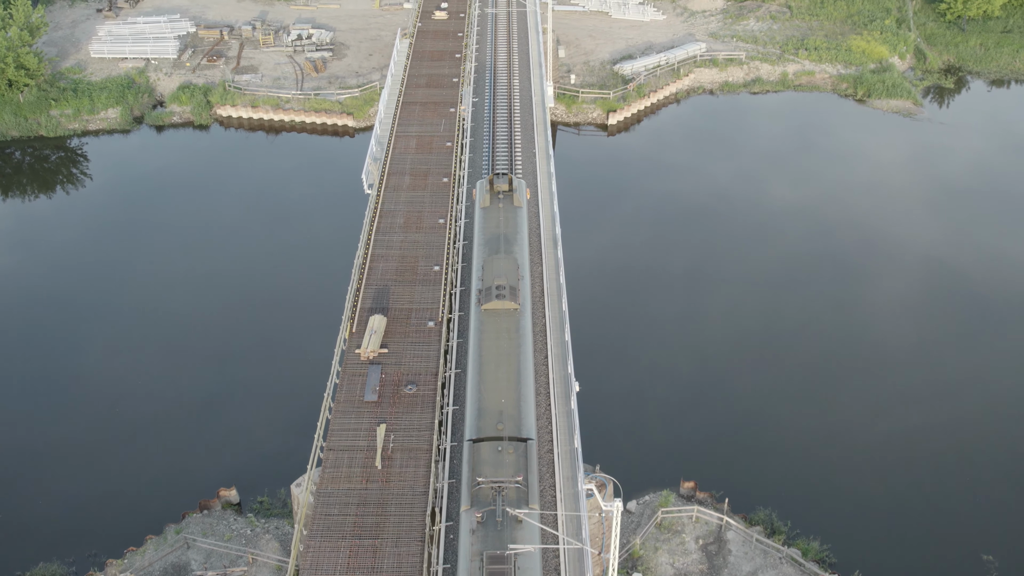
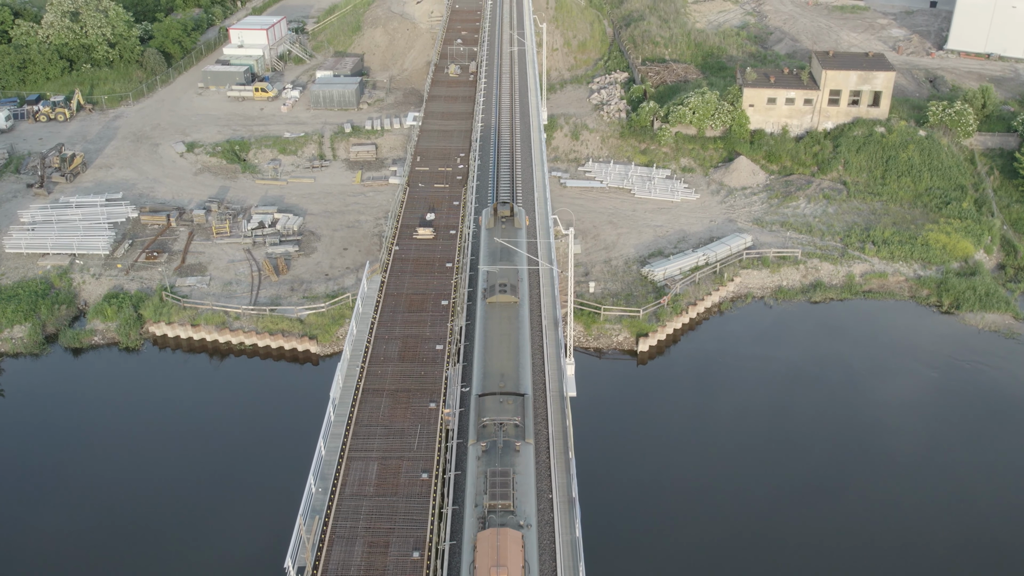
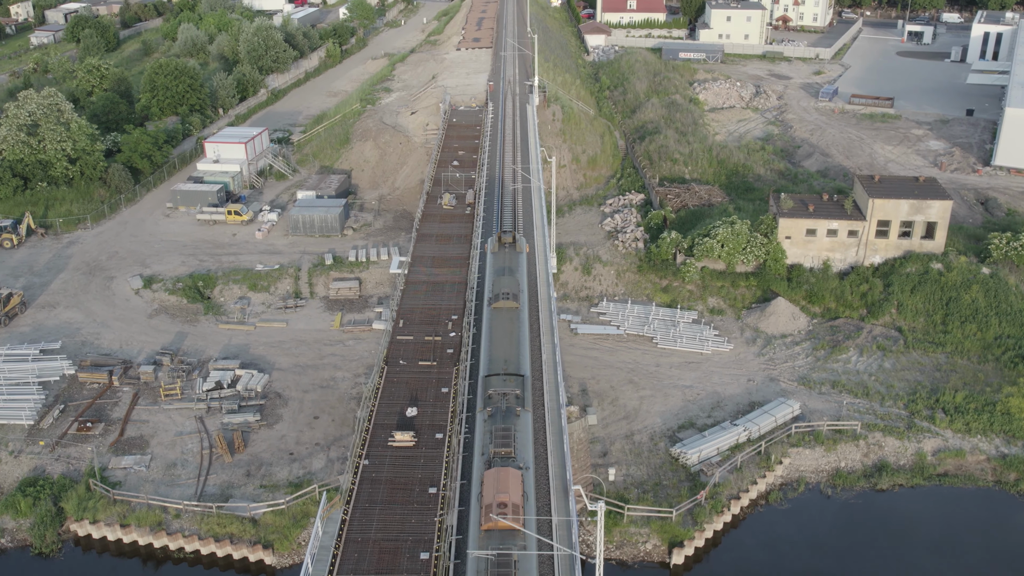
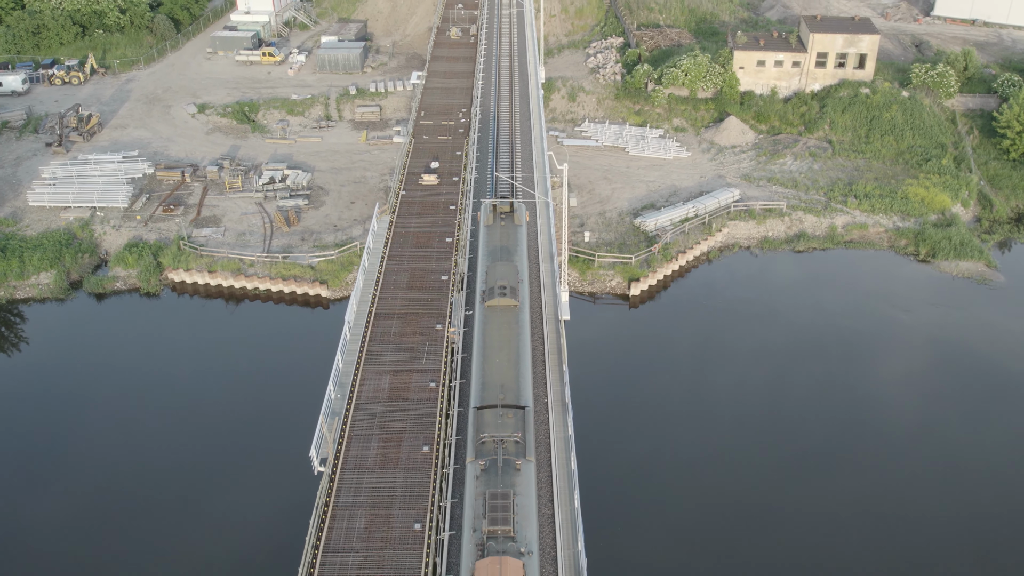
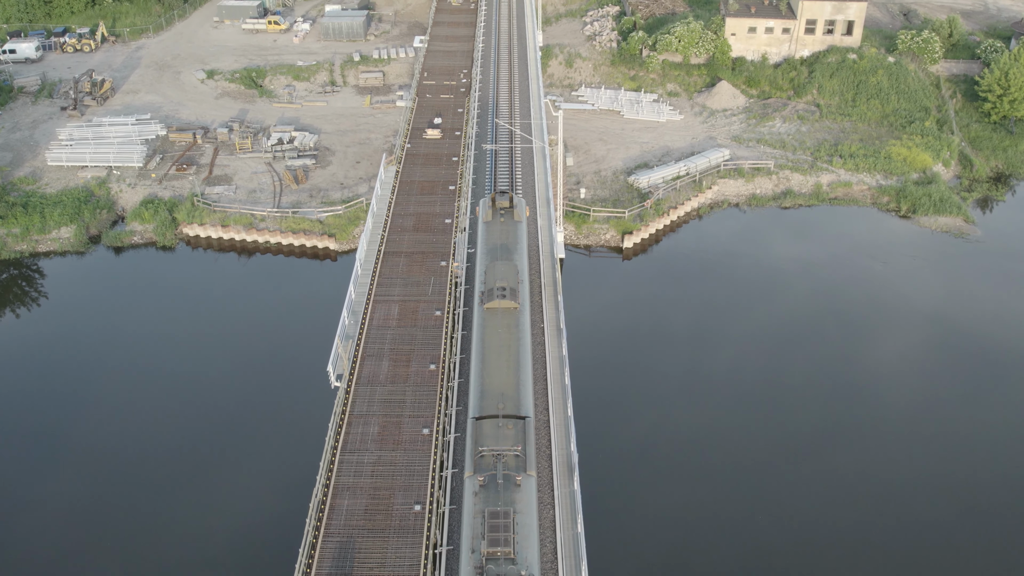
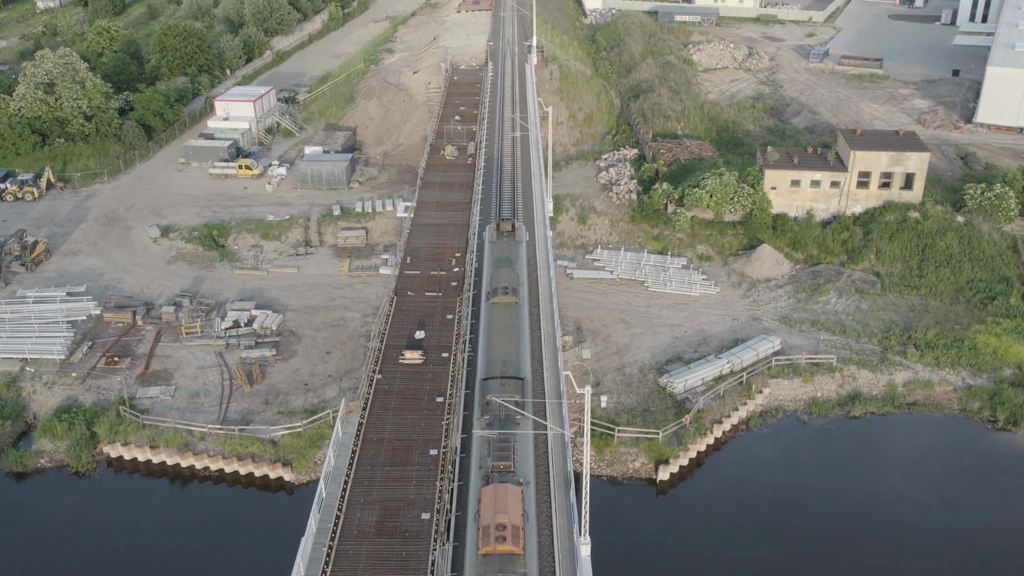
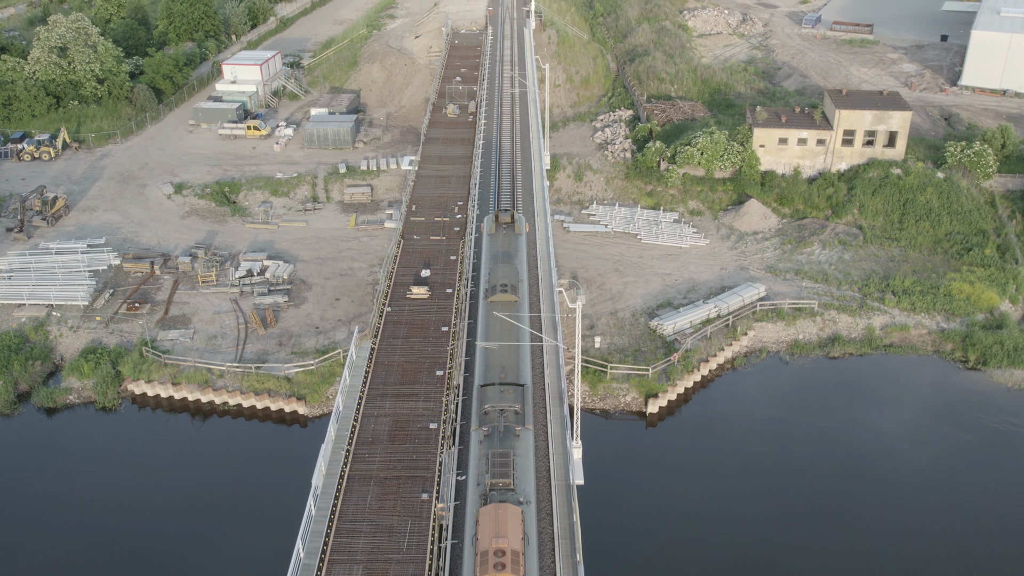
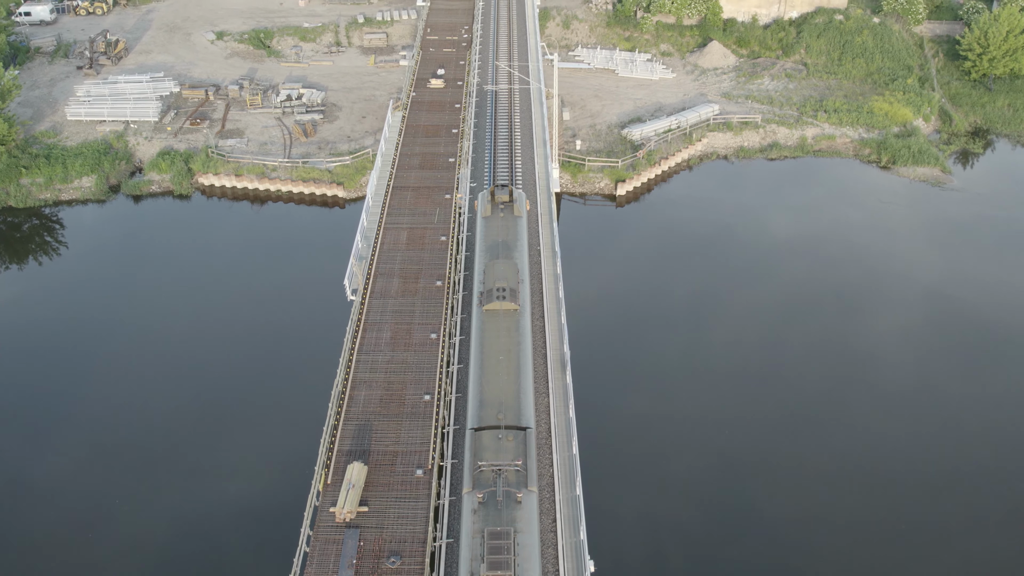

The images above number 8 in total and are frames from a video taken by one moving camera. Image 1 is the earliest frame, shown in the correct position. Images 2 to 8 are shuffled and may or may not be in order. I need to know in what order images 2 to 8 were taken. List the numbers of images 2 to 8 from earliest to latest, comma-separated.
8, 5, 4, 2, 7, 6, 3
